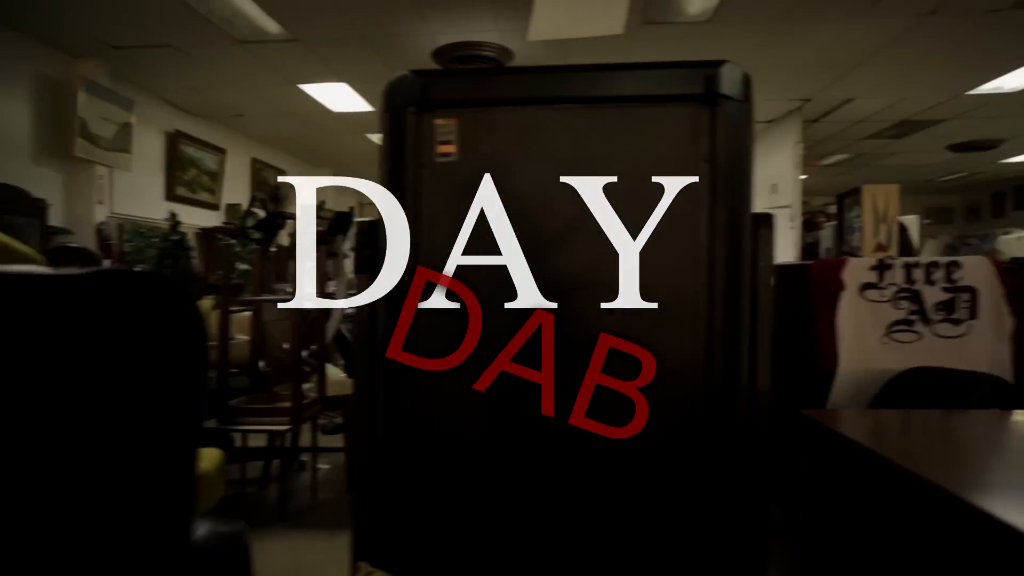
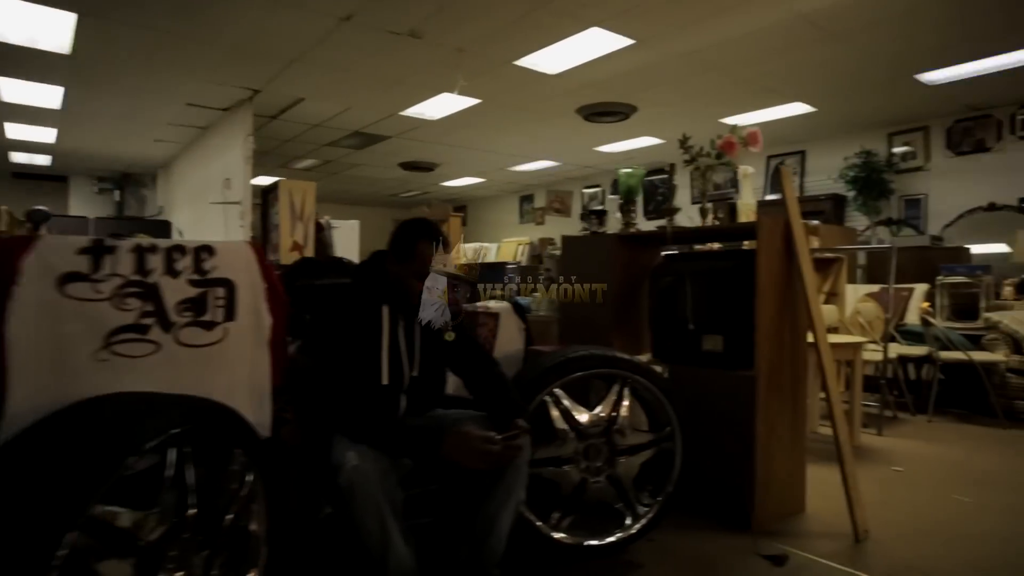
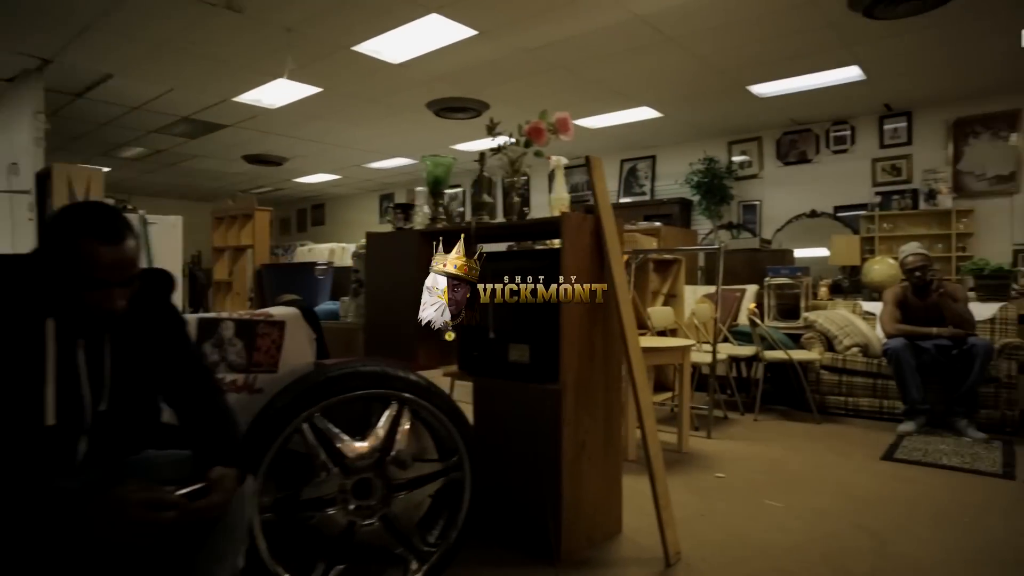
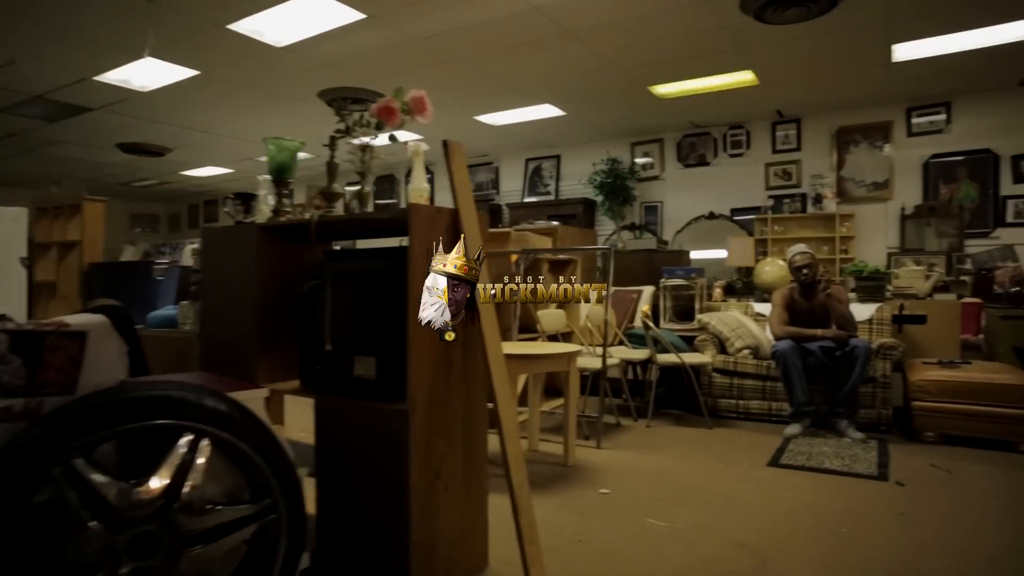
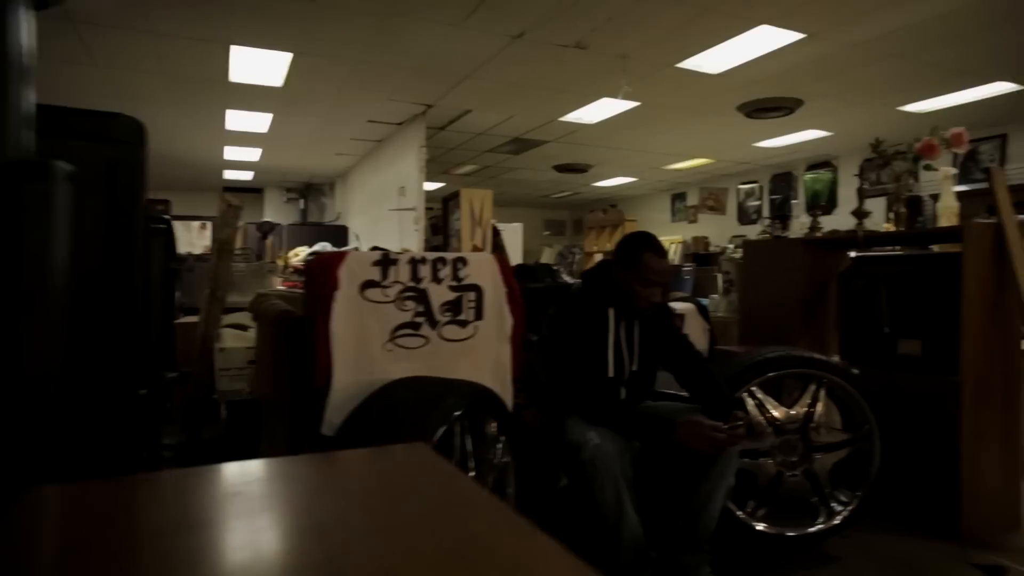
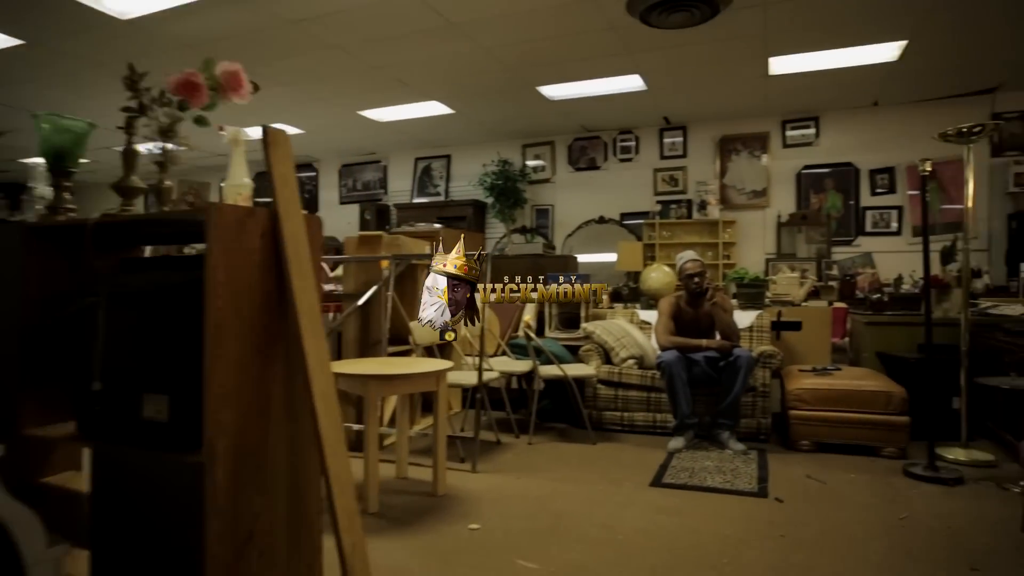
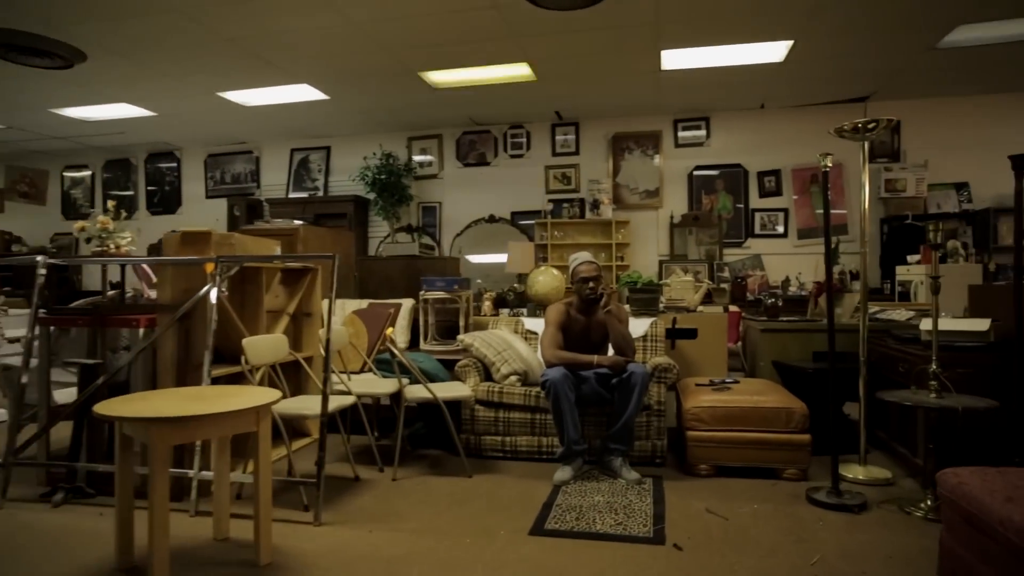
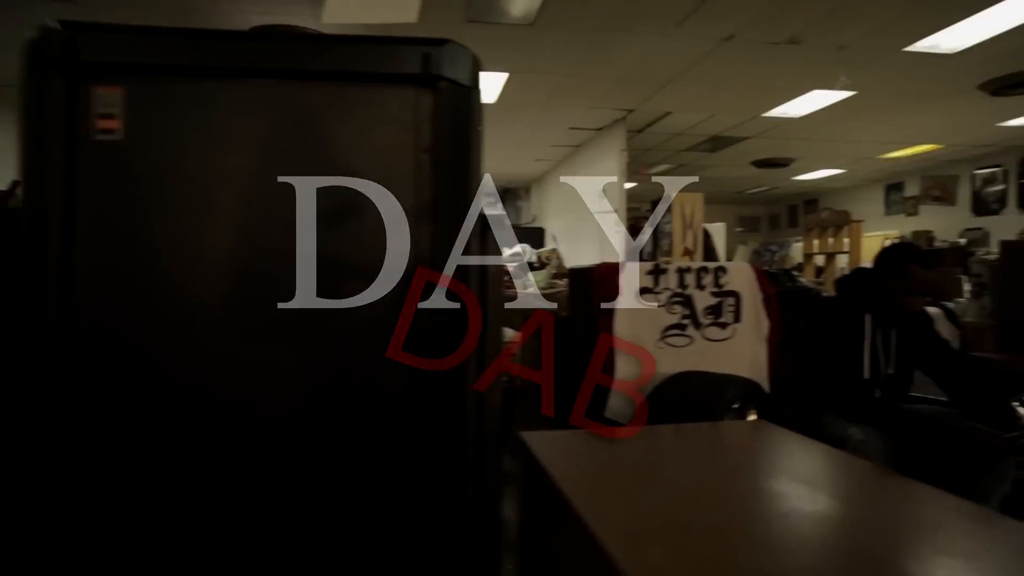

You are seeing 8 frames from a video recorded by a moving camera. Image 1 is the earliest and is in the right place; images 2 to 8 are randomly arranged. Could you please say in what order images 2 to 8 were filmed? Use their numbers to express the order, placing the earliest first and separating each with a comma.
8, 5, 2, 3, 4, 6, 7
